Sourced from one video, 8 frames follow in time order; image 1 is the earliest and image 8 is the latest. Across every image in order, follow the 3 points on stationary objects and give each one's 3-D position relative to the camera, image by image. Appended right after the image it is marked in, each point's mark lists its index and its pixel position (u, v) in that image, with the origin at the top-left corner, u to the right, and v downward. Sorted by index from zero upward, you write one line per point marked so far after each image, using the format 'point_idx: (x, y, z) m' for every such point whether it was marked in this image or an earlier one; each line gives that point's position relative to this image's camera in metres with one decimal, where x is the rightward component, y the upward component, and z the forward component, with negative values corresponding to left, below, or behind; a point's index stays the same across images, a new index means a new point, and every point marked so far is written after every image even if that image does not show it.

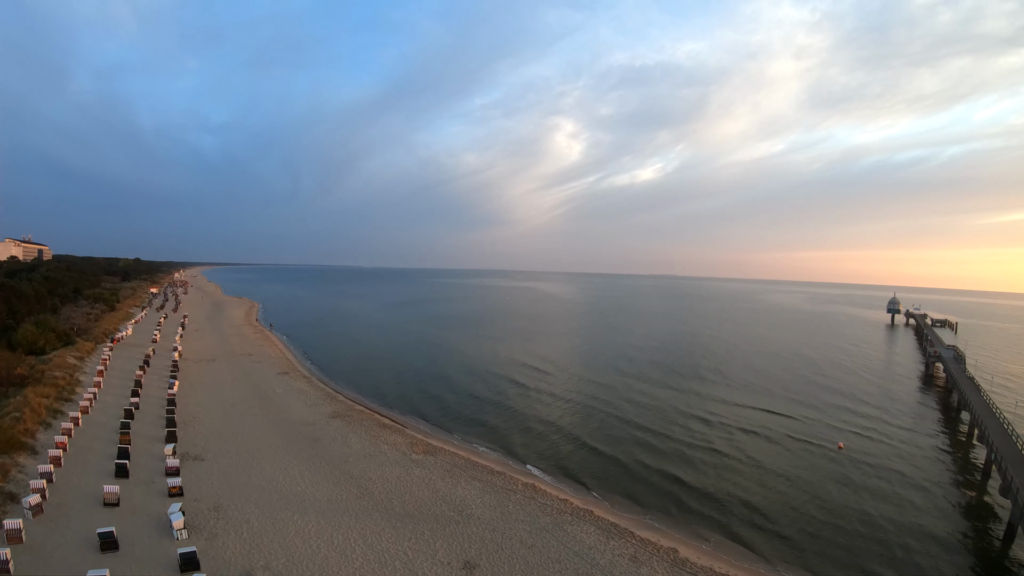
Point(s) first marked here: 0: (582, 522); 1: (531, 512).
0: (+1.6, -6.2, +16.8) m
1: (+0.3, -6.1, +17.3) m
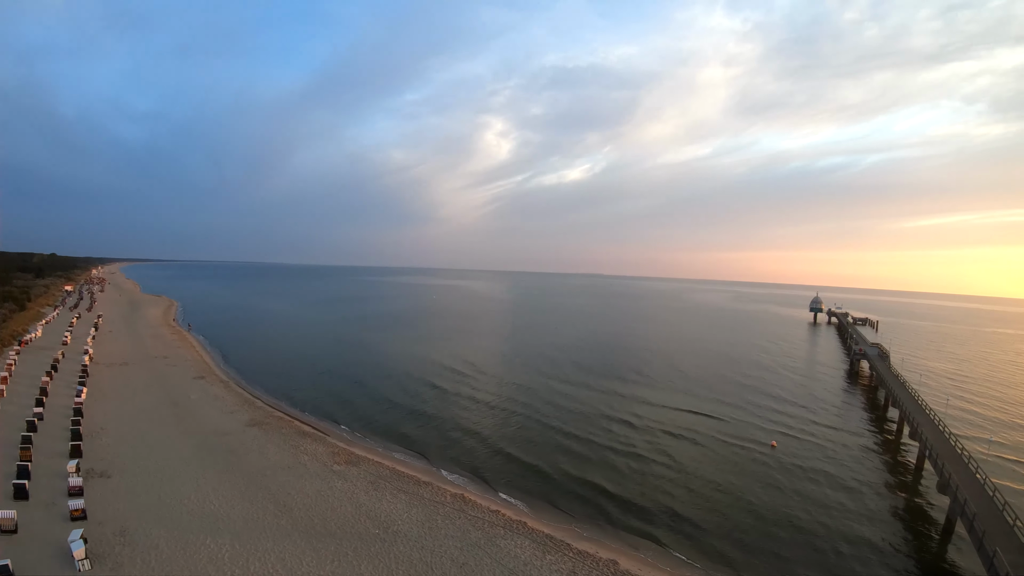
0: (0.0, -6.2, +16.0) m
1: (-1.4, -6.1, +16.3) m
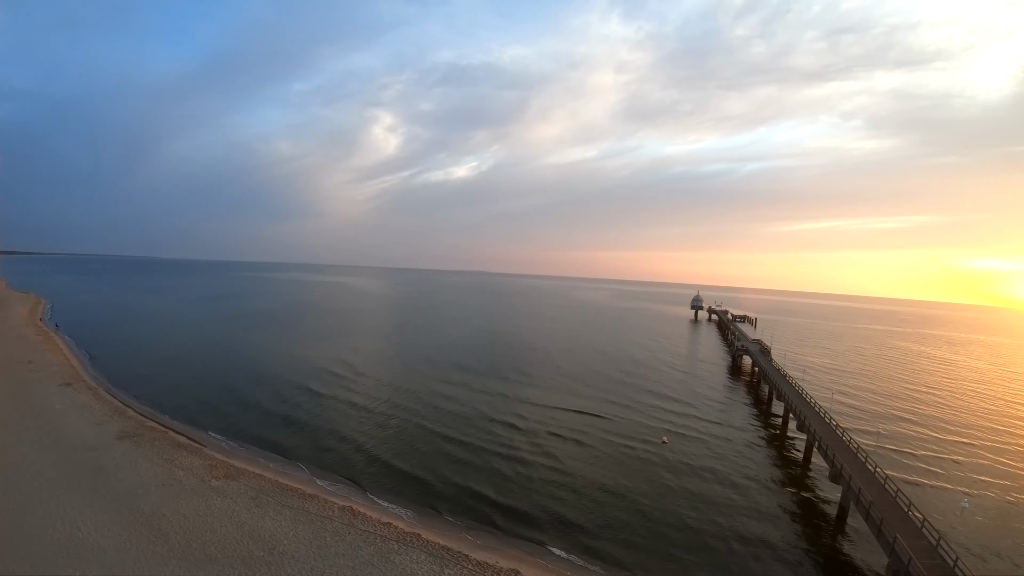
0: (-2.4, -6.2, +15.2) m
1: (-3.8, -6.1, +15.3) m
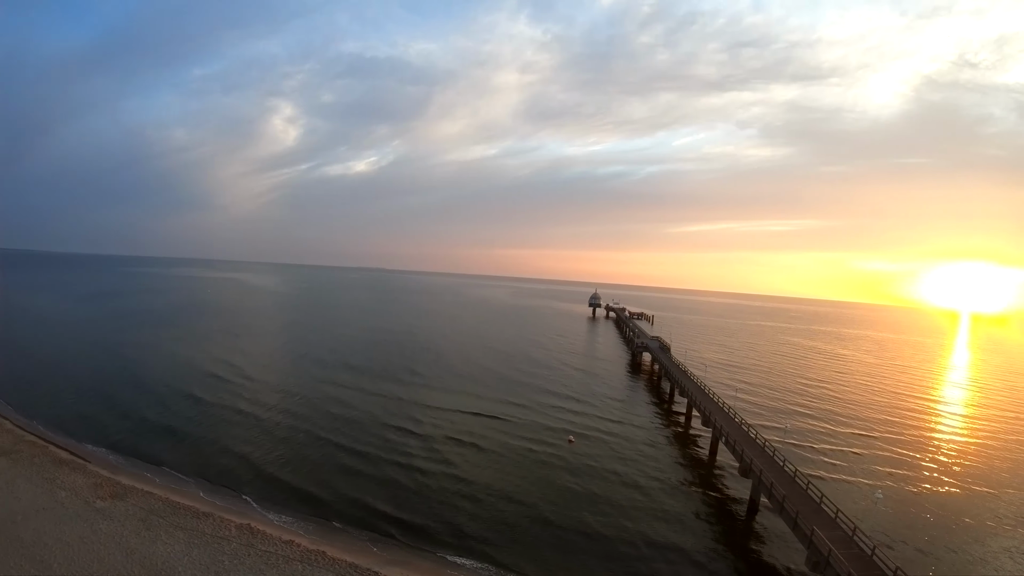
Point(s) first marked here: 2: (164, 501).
0: (-4.2, -6.2, +14.3) m
1: (-5.6, -6.1, +14.3) m
2: (-9.4, -5.8, +17.4) m
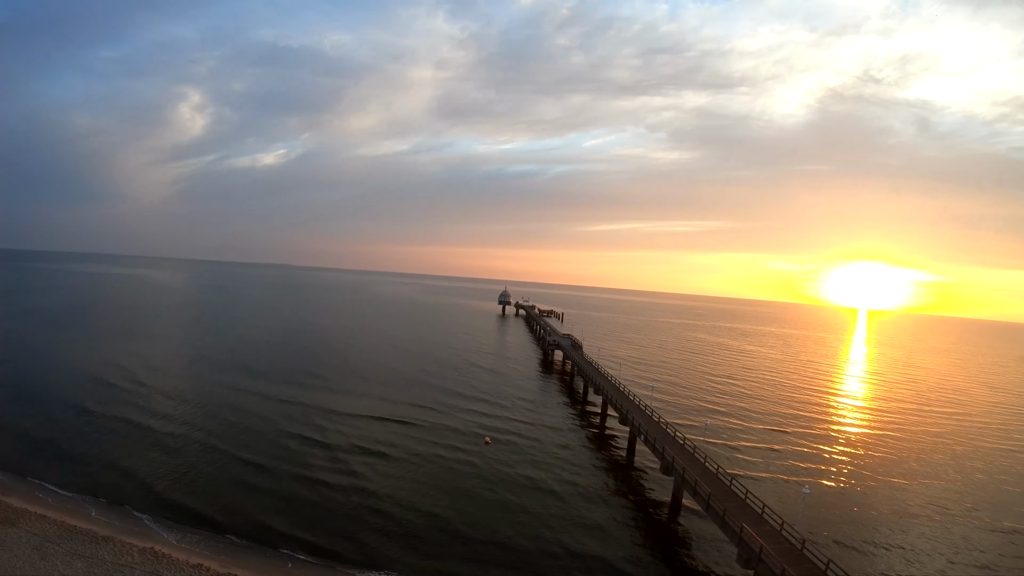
0: (-5.6, -6.2, +13.5) m
1: (-7.0, -6.1, +13.3) m
2: (-11.1, -5.8, +16.0) m
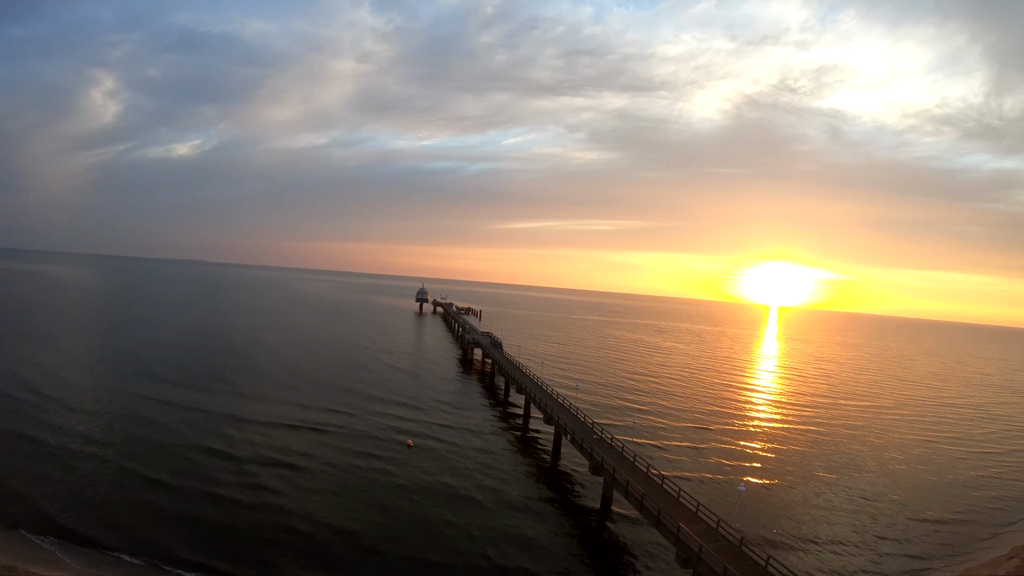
0: (-6.8, -6.2, +12.6) m
1: (-8.2, -6.1, +12.2) m
2: (-12.6, -5.8, +14.4) m
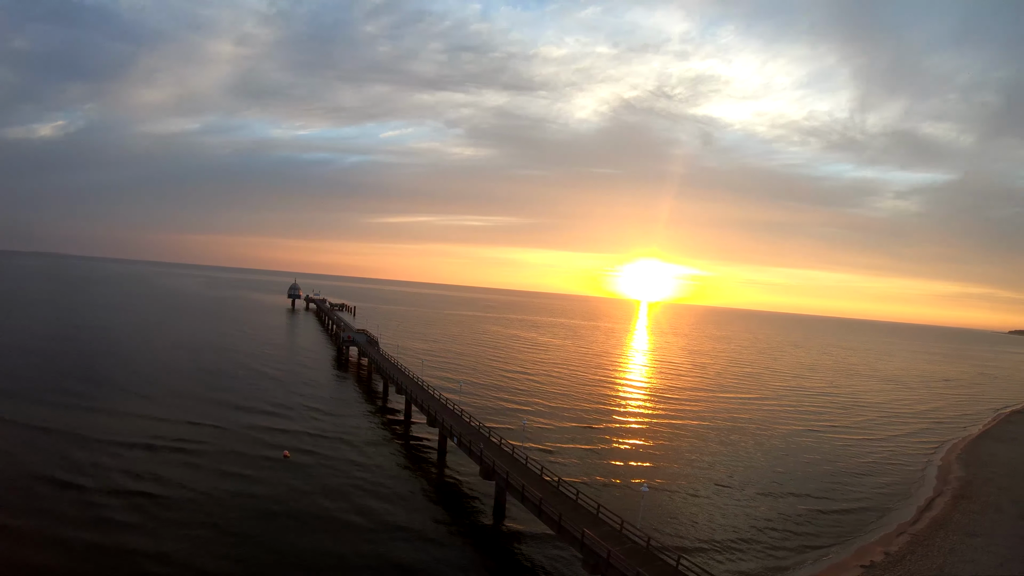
0: (-8.6, -6.2, +11.1) m
1: (-9.9, -6.1, +10.5) m
2: (-14.6, -5.8, +11.9) m
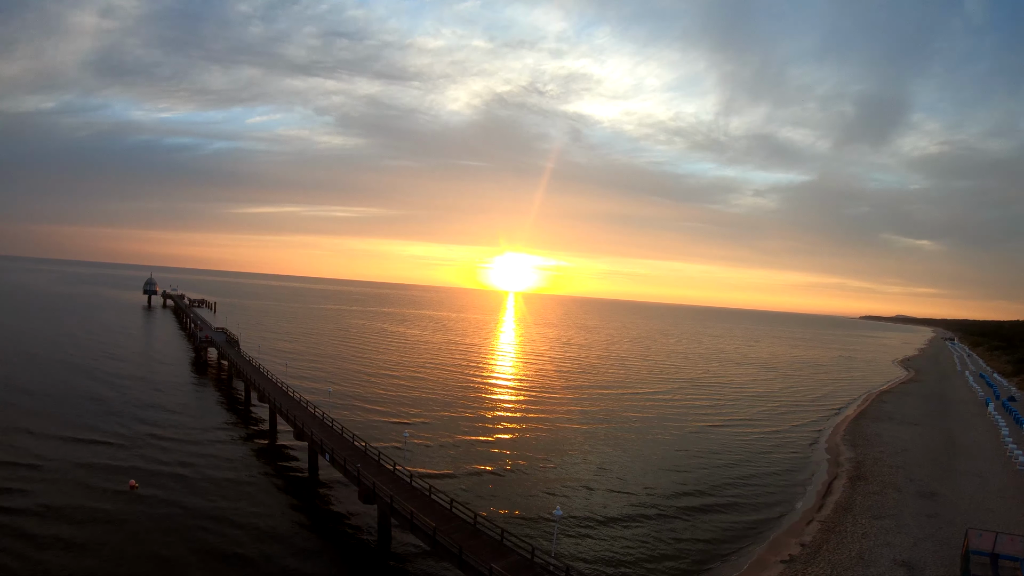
0: (-10.2, -6.2, +9.4) m
1: (-11.3, -6.1, +8.5) m
2: (-16.2, -5.8, +9.0) m
